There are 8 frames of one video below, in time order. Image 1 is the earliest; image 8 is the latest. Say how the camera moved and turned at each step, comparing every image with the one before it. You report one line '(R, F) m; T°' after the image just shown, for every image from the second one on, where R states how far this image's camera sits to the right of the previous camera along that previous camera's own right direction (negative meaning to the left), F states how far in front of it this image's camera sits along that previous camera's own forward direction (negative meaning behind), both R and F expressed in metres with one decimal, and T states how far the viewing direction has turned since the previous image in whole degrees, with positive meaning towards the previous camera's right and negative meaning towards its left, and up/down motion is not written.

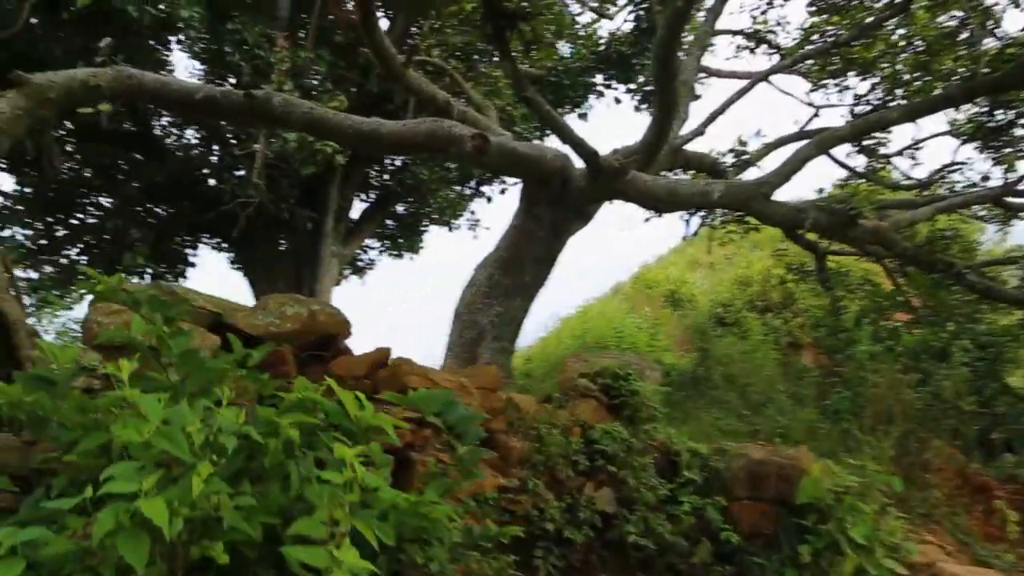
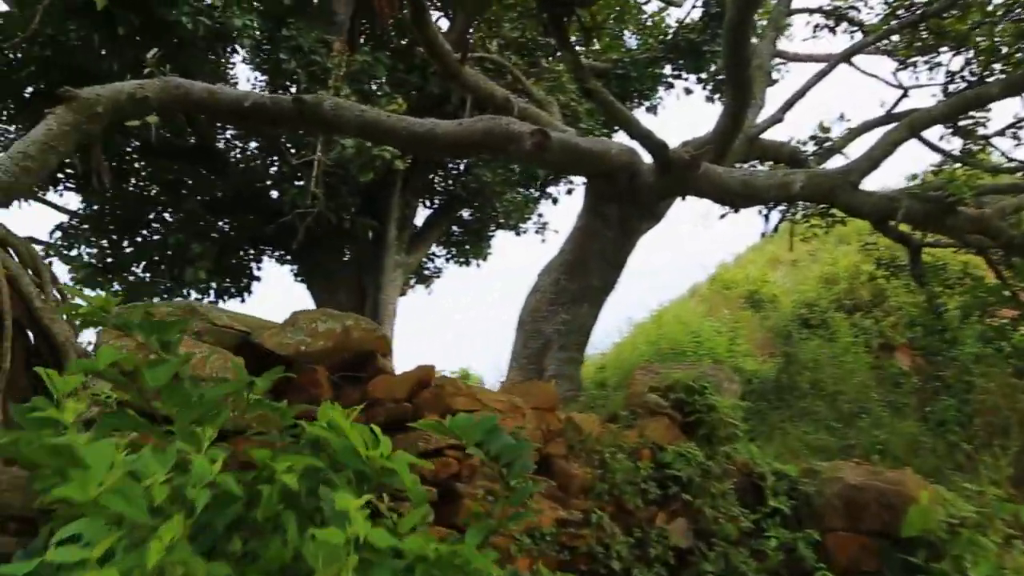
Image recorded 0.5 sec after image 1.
(+0.1, +0.4) m; -5°
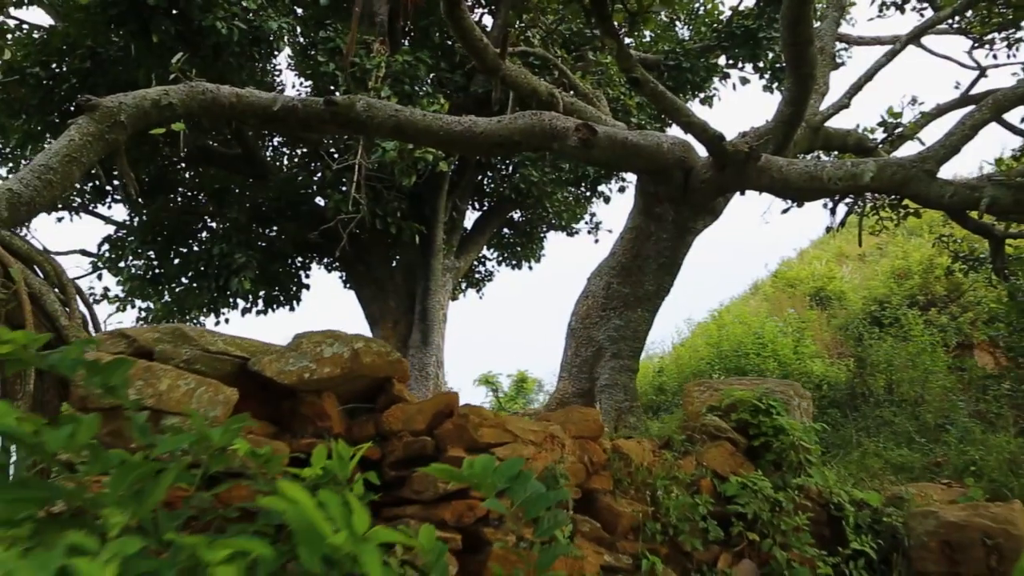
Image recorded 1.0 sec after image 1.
(+0.1, +0.4) m; -3°
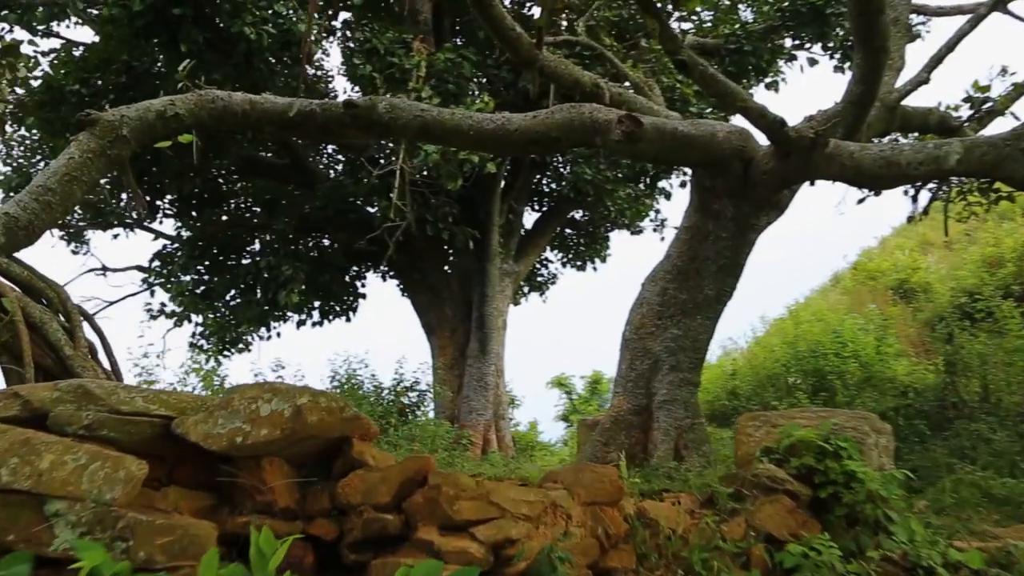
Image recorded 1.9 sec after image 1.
(+0.2, +0.5) m; -4°
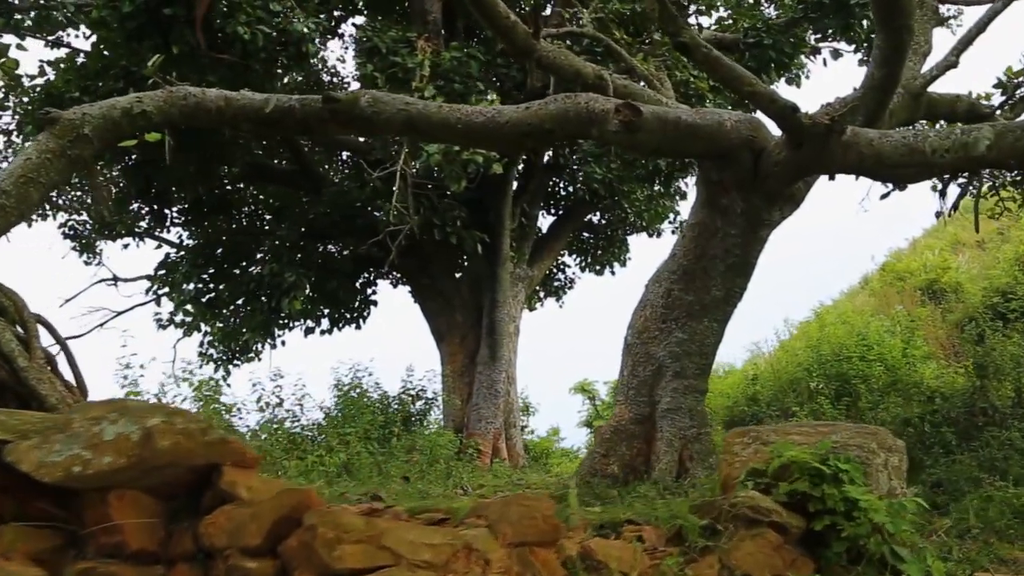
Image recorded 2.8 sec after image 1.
(+0.2, +0.4) m; -2°
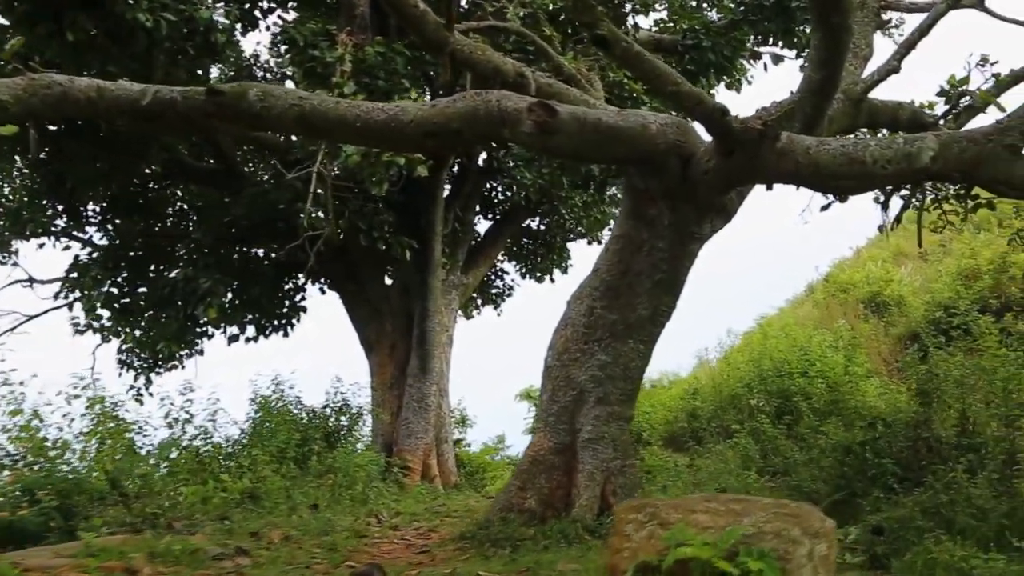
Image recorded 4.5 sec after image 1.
(+0.2, +0.4) m; +3°
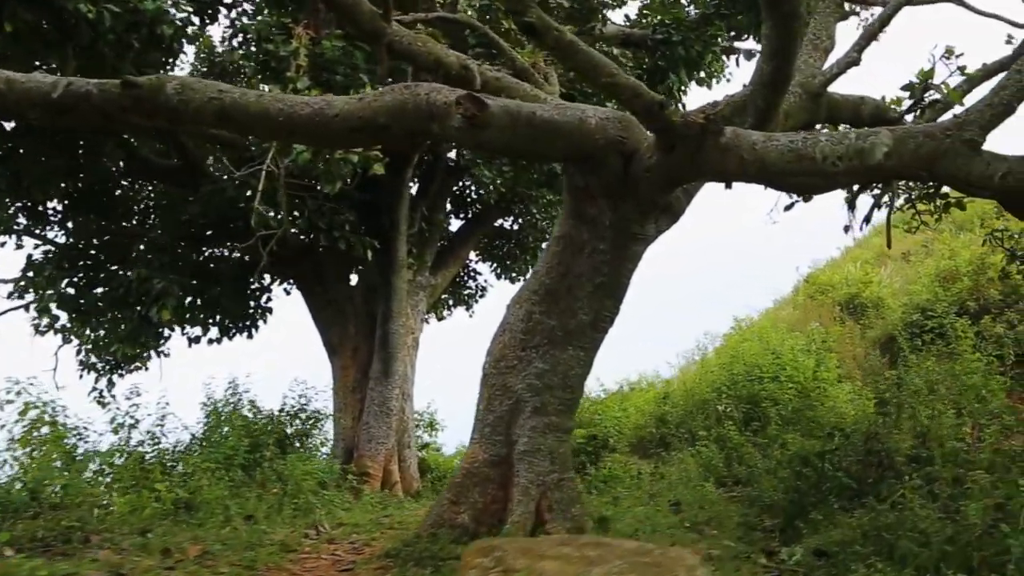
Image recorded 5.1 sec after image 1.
(+0.3, +0.2) m; 0°
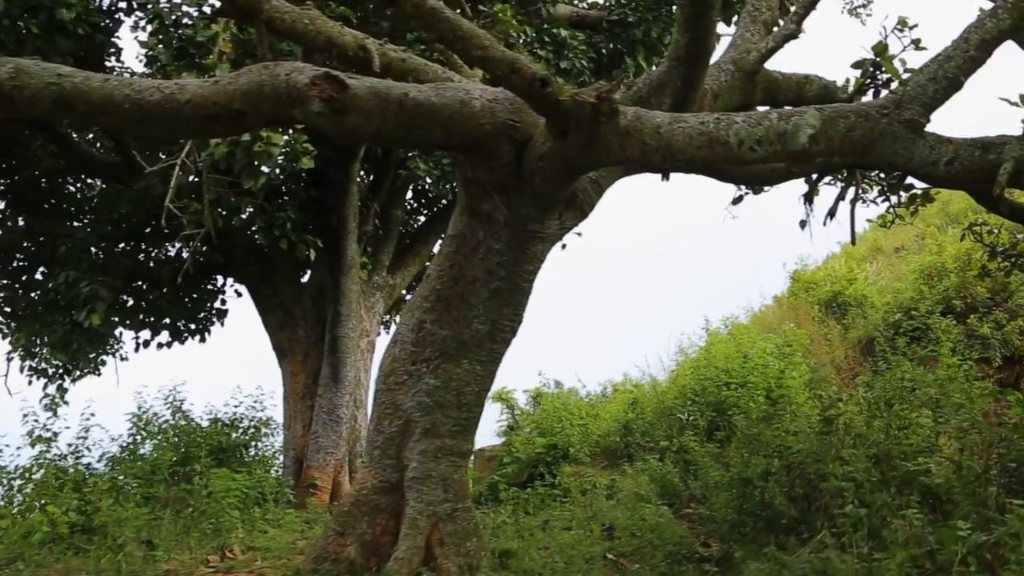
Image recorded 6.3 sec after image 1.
(+0.5, +0.5) m; -1°
